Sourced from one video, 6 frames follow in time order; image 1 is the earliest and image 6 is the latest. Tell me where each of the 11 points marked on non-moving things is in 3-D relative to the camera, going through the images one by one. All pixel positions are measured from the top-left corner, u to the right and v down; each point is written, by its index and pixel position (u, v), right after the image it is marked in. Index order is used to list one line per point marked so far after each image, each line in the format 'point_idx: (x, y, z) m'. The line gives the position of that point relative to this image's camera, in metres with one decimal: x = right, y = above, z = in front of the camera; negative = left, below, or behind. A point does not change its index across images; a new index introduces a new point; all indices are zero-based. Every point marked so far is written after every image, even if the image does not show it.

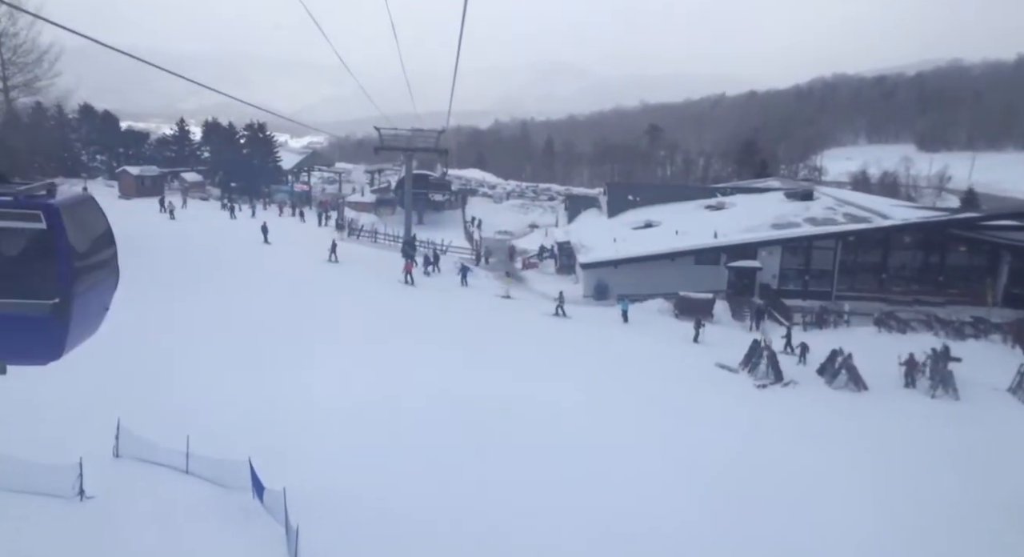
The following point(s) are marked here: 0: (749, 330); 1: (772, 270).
0: (+6.8, -1.6, +16.9) m
1: (+8.5, +0.3, +19.4) m
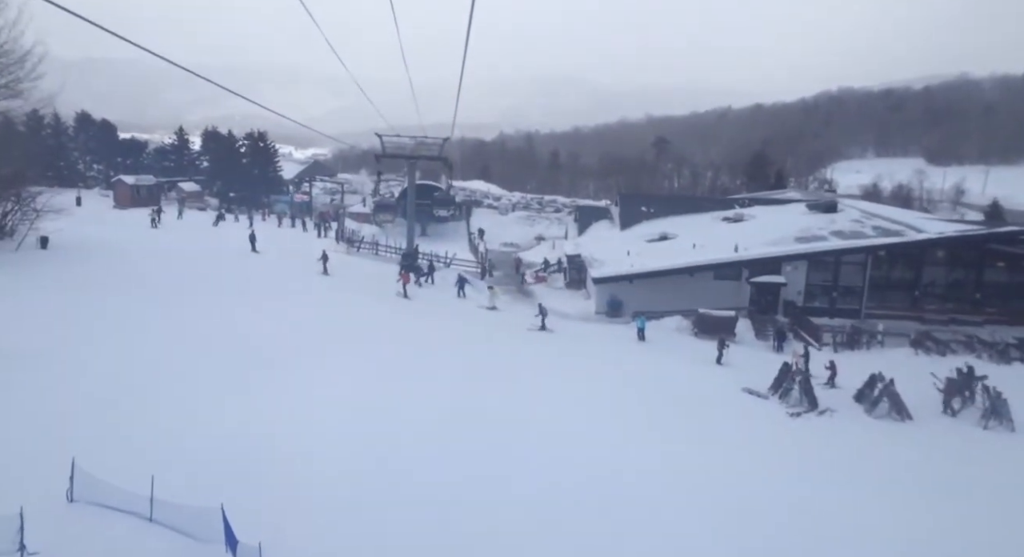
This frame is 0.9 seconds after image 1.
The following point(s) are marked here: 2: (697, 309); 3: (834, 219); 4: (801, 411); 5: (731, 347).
0: (+7.0, -2.1, +15.8) m
1: (+8.8, -0.2, +18.3) m
2: (+5.7, -1.0, +18.8) m
3: (+10.5, +1.9, +19.5) m
4: (+5.8, -2.7, +12.0) m
5: (+5.7, -1.8, +15.8) m
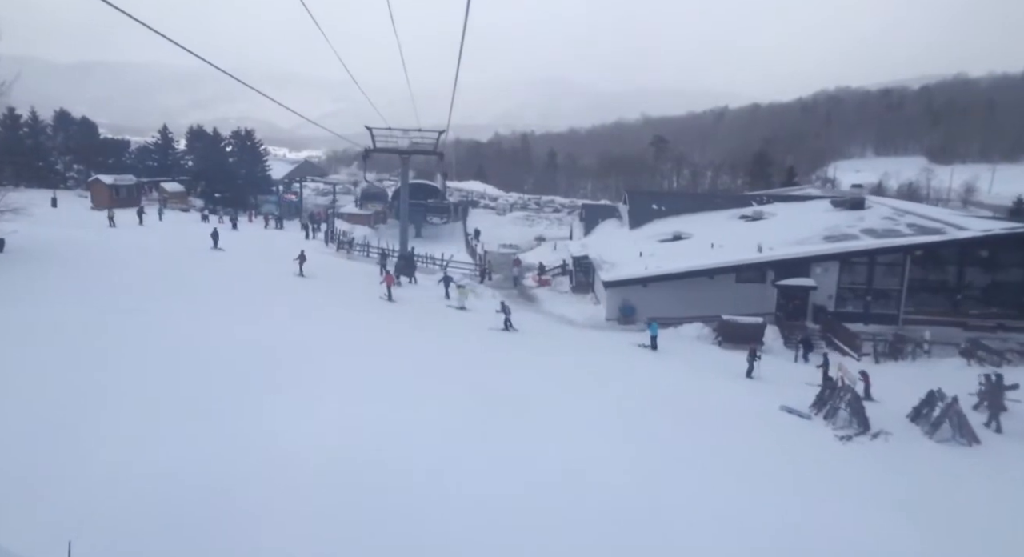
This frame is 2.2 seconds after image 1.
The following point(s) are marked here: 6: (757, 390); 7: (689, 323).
0: (+7.1, -2.1, +14.3) m
1: (+8.8, -0.3, +16.8) m
2: (+5.8, -1.0, +17.3) m
3: (+10.5, +1.9, +18.1) m
4: (+5.9, -2.7, +10.5) m
5: (+5.8, -1.9, +14.3) m
6: (+5.7, -2.4, +13.4) m
7: (+5.1, -1.3, +17.0) m
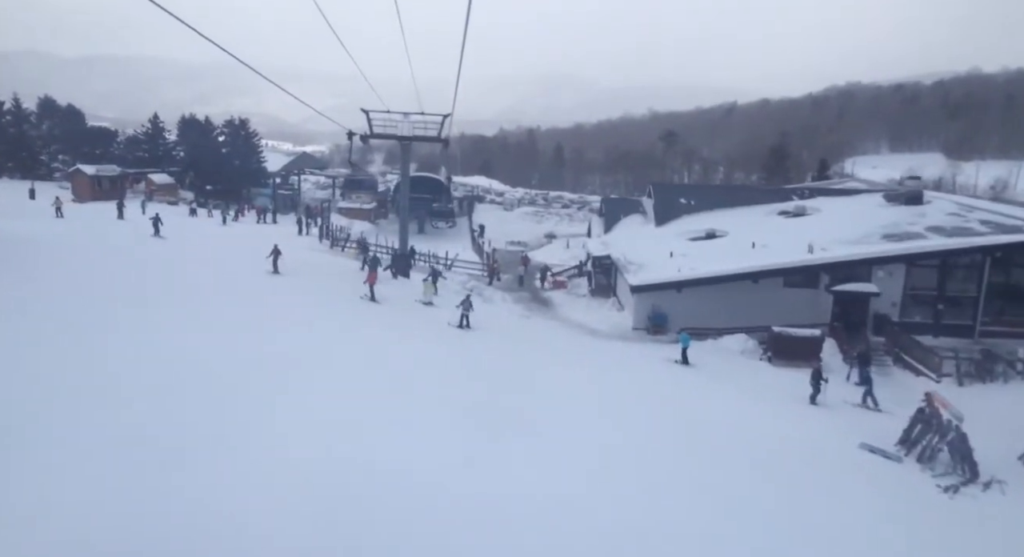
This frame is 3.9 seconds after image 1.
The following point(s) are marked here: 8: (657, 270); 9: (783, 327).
0: (+7.4, -2.2, +12.3) m
1: (+9.2, -0.4, +14.8) m
2: (+6.2, -1.1, +15.3) m
3: (+10.9, +1.8, +16.0) m
4: (+6.2, -2.8, +8.5) m
5: (+6.2, -2.0, +12.3) m
6: (+6.0, -2.6, +11.4) m
7: (+5.4, -1.4, +15.0) m
8: (+3.8, +0.2, +16.0) m
9: (+6.4, -1.1, +14.4) m
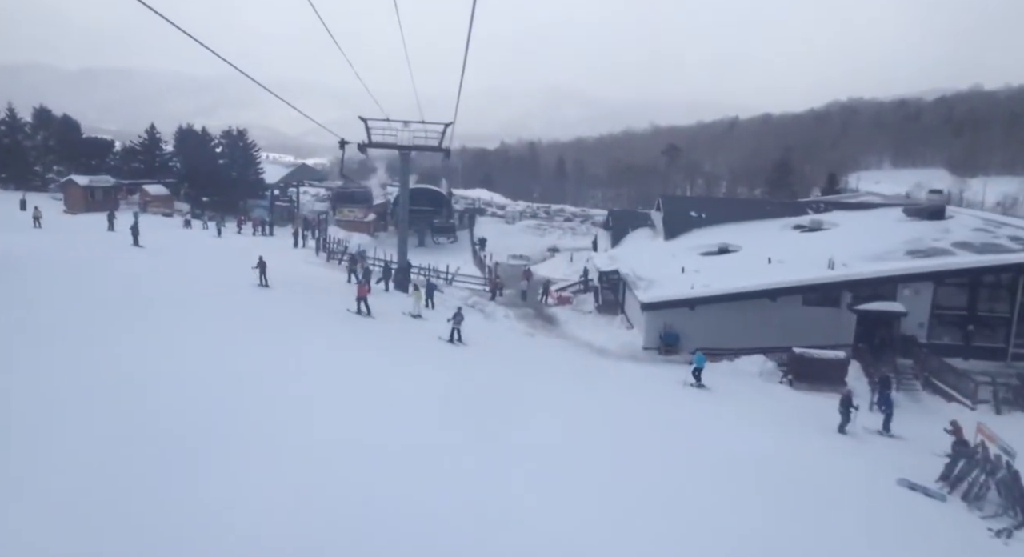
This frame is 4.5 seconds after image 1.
0: (+7.5, -2.6, +11.5) m
1: (+9.3, -0.8, +14.0) m
2: (+6.2, -1.5, +14.5) m
3: (+11.0, +1.3, +15.3) m
4: (+6.3, -3.1, +7.7) m
5: (+6.2, -2.3, +11.5) m
6: (+6.1, -2.9, +10.6) m
7: (+5.5, -1.8, +14.2) m
8: (+3.9, -0.2, +15.3) m
9: (+6.4, -1.5, +13.6) m
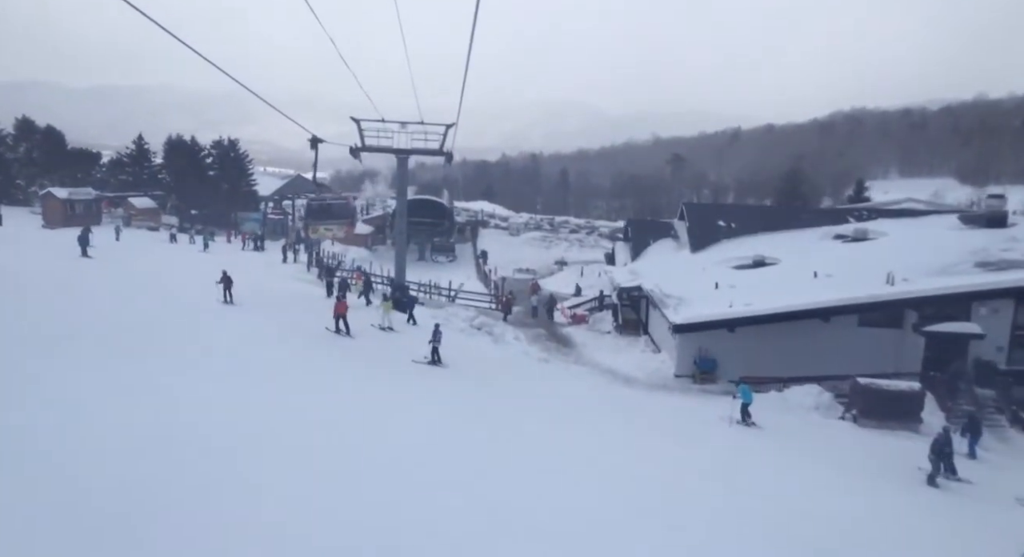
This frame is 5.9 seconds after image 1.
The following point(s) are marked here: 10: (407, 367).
0: (+7.7, -2.9, +9.7) m
1: (+9.5, -1.2, +12.3) m
2: (+6.5, -1.9, +12.8) m
3: (+11.2, +1.0, +13.6) m
4: (+6.5, -3.3, +5.9) m
5: (+6.5, -2.6, +9.7) m
6: (+6.3, -3.2, +8.8) m
7: (+5.7, -2.1, +12.5) m
8: (+4.1, -0.6, +13.6) m
9: (+6.7, -1.8, +11.9) m
10: (-2.6, -2.3, +14.7) m
